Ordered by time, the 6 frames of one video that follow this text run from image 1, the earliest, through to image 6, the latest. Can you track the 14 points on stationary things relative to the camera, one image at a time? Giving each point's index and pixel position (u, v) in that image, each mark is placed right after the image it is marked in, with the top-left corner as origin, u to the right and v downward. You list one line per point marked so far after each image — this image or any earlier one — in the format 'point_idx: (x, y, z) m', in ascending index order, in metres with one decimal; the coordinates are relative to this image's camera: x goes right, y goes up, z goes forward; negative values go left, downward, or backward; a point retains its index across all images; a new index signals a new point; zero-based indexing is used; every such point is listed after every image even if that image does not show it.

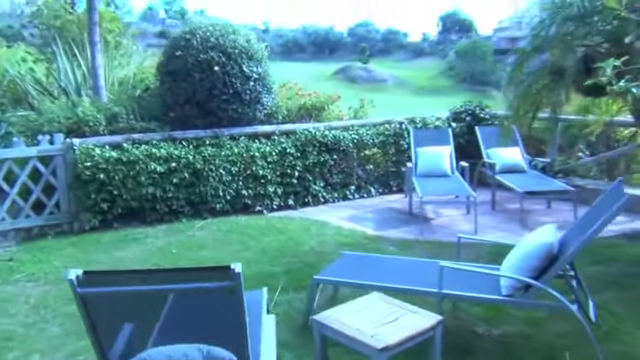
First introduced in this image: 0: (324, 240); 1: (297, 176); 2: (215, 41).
0: (0.0, -0.6, +5.4) m
1: (-0.3, 0.0, +6.7) m
2: (-1.1, +1.5, +6.4) m
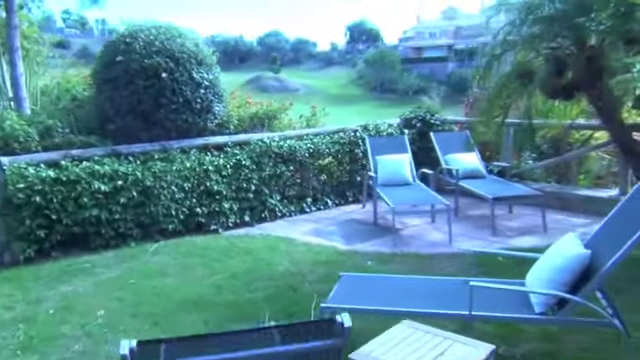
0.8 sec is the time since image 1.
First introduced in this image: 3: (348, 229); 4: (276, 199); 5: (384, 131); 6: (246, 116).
0: (-0.2, -0.7, +5.0) m
1: (-0.7, -0.1, +6.3) m
2: (-1.6, +1.3, +5.8) m
3: (+0.3, -0.5, +6.1) m
4: (-0.5, -0.2, +6.5) m
5: (+0.8, +0.6, +7.5) m
6: (-0.8, +0.7, +7.0) m
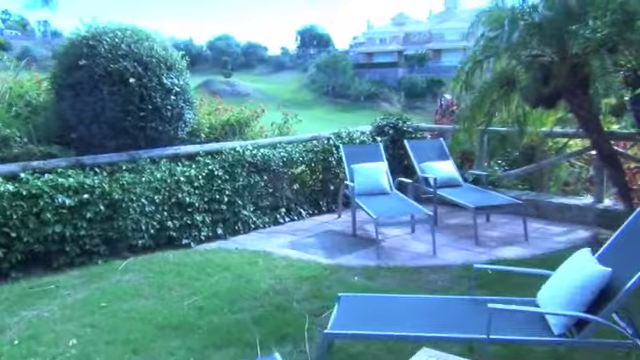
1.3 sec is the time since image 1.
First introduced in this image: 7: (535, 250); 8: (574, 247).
0: (-0.3, -0.8, +4.7) m
1: (-0.9, -0.2, +6.0) m
2: (-1.8, +1.2, +5.4) m
3: (+0.1, -0.6, +5.9) m
4: (-0.8, -0.3, +6.2) m
5: (+0.5, +0.5, +7.4) m
6: (-1.1, +0.6, +6.7) m
7: (+2.0, -0.6, +5.3) m
8: (+2.3, -0.6, +5.3) m
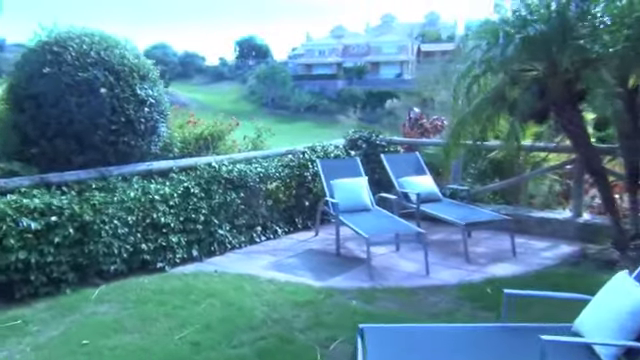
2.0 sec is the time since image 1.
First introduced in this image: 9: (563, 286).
0: (-0.4, -0.9, +4.4) m
1: (-1.1, -0.4, +5.6) m
2: (-1.9, +1.1, +5.0) m
3: (-0.1, -0.8, +5.6) m
4: (-0.9, -0.5, +5.9) m
5: (+0.1, +0.3, +7.1) m
6: (-1.4, +0.4, +6.3) m
7: (+1.8, -0.8, +5.3) m
8: (+2.2, -0.8, +5.3) m
9: (+2.0, -0.8, +4.7) m
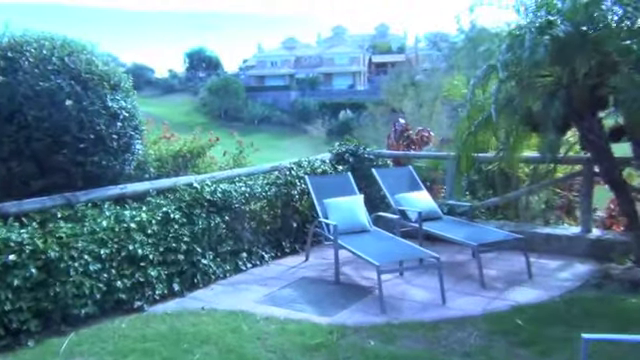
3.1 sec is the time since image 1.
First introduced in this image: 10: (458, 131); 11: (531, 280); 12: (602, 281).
0: (-0.3, -1.1, +3.8) m
1: (-1.1, -0.6, +4.9) m
2: (-1.9, +0.9, +4.3) m
3: (-0.1, -0.9, +5.0) m
4: (-1.0, -0.7, +5.2) m
5: (0.0, +0.1, +6.5) m
6: (-1.5, +0.2, +5.6) m
7: (+1.9, -0.9, +4.8) m
8: (+2.2, -0.9, +4.9) m
9: (+2.0, -1.0, +4.3) m
10: (+1.3, +0.5, +5.5) m
11: (+1.8, -0.9, +5.0) m
12: (+2.4, -0.8, +4.9) m
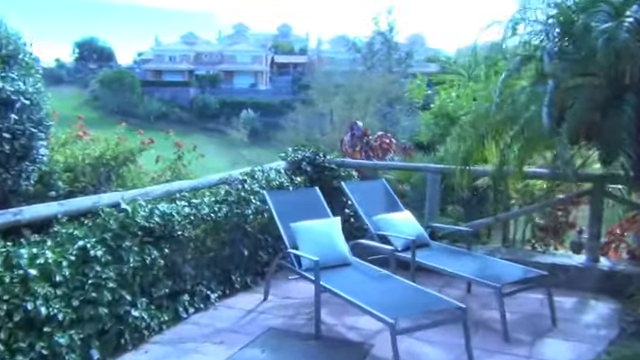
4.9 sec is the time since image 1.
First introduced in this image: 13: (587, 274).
0: (-0.2, -1.2, +2.5) m
1: (-1.2, -0.7, +3.4) m
2: (-1.8, +0.8, +2.7) m
3: (-0.2, -1.1, +3.7) m
4: (-1.1, -0.8, +3.7) m
5: (-0.4, 0.0, +5.2) m
6: (-1.7, +0.1, +4.1) m
7: (+1.7, -1.1, +3.8) m
8: (+2.1, -1.0, +4.0) m
9: (+2.0, -1.1, +3.3) m
10: (+1.1, +0.3, +4.4) m
11: (+1.6, -1.0, +4.1) m
12: (+2.2, -1.0, +4.0) m
13: (+2.2, -0.8, +4.9) m
